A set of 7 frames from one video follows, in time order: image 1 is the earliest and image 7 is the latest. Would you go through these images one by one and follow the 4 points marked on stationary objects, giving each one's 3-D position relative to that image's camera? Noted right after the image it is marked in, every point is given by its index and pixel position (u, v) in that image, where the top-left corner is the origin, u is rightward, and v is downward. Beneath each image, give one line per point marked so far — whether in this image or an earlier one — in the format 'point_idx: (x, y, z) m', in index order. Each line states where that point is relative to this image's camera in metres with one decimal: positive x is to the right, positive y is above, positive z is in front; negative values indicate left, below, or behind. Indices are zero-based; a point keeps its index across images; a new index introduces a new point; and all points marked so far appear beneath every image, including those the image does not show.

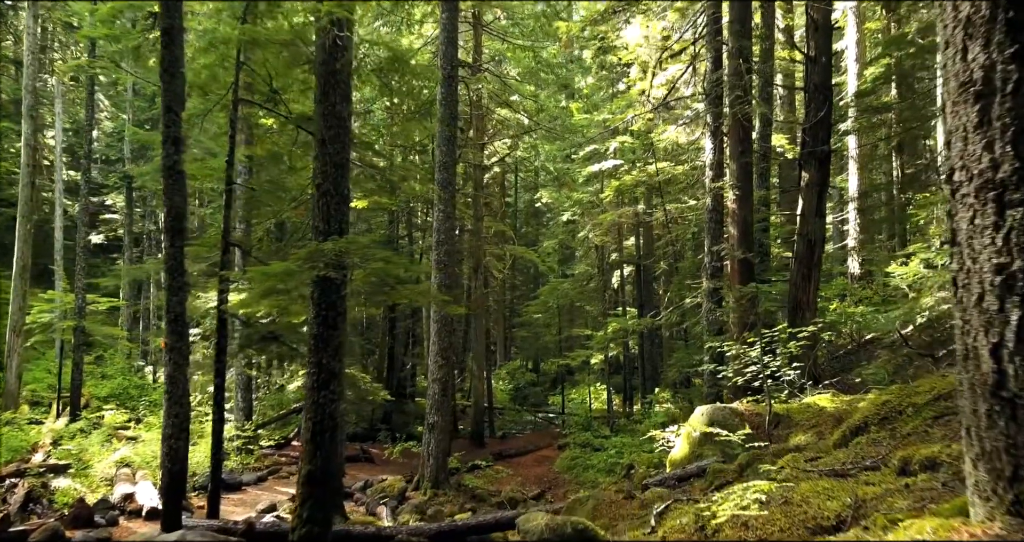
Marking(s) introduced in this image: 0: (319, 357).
0: (-1.5, -0.7, +5.6) m
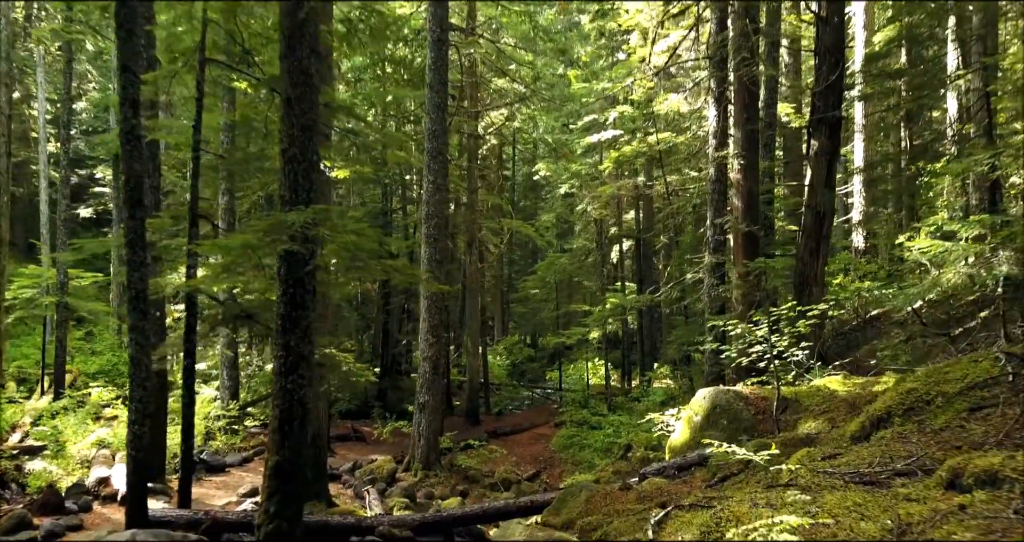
0: (-1.6, -0.5, +5.1) m
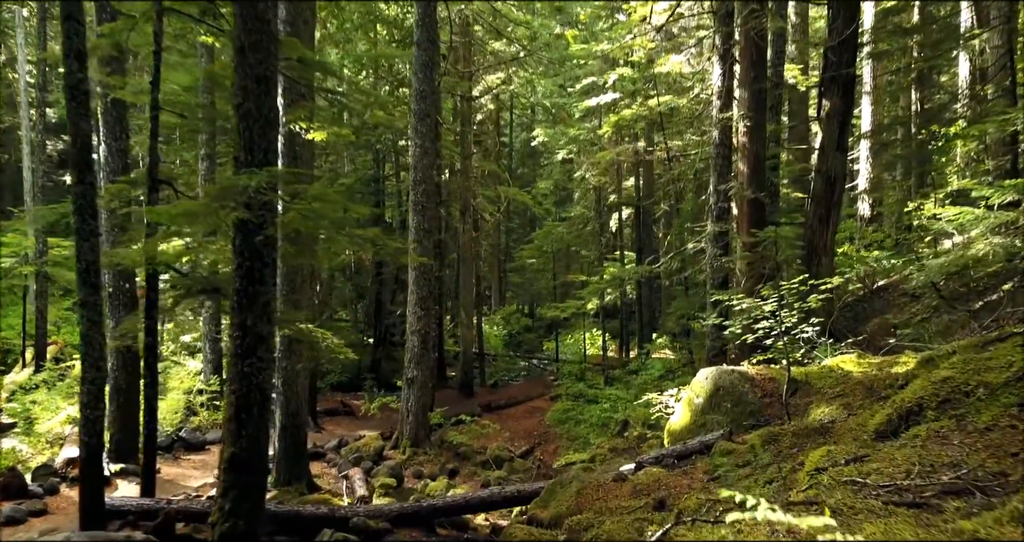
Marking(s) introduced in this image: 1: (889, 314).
0: (-1.7, -0.3, +4.6) m
1: (+5.3, -0.6, +10.2) m
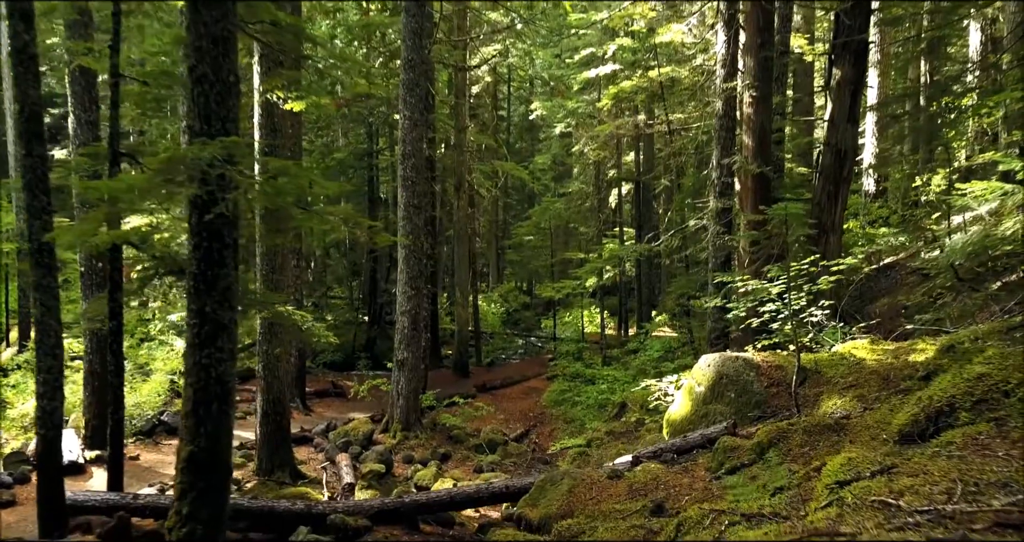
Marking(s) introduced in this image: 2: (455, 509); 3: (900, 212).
0: (-1.8, -0.2, +4.2) m
1: (+5.2, -0.3, +9.8) m
2: (-0.4, -1.9, +5.7) m
3: (+6.9, +1.1, +12.9) m
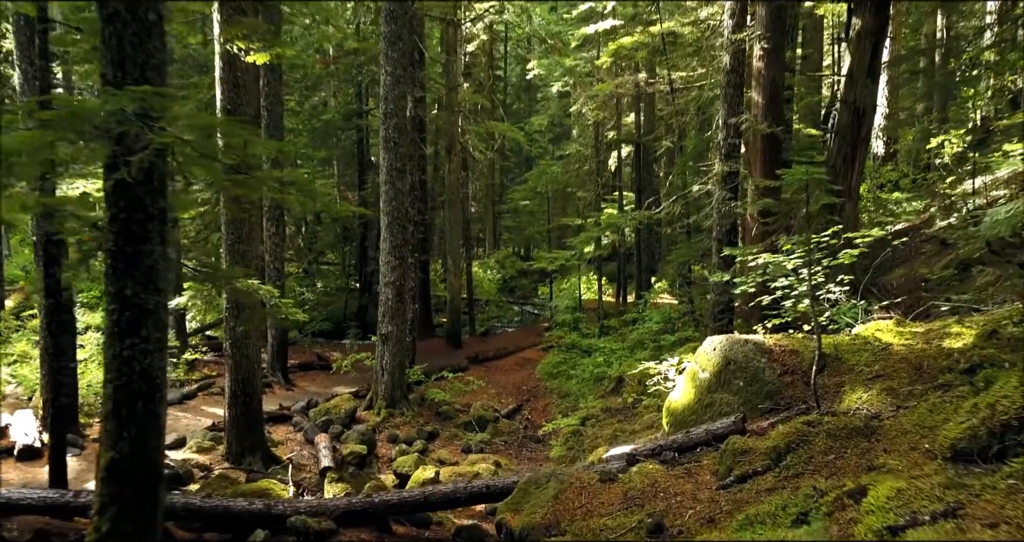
0: (-1.9, -0.1, +3.6) m
1: (+5.1, +0.1, +9.2) m
2: (-0.6, -1.7, +5.1) m
3: (+6.8, +1.6, +12.2) m
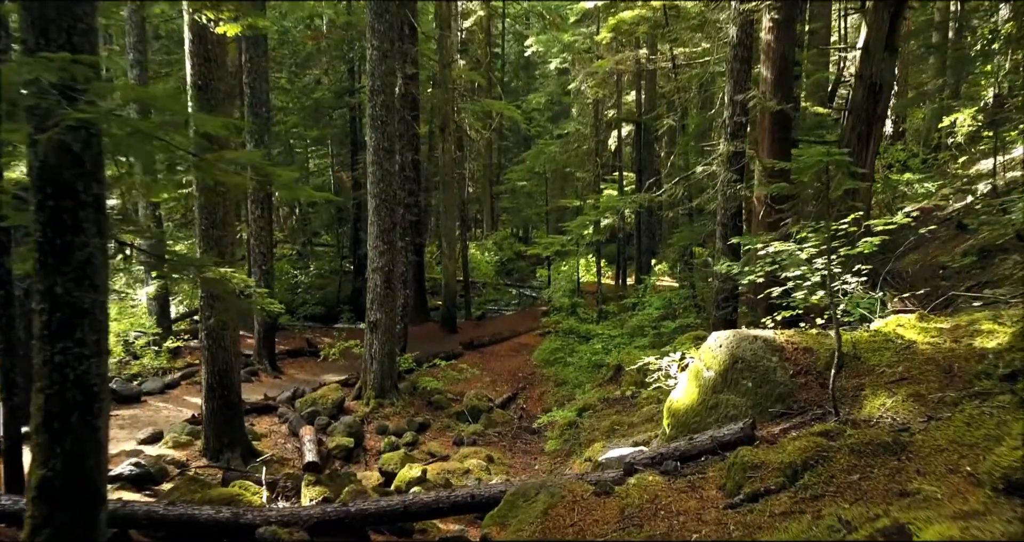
0: (-2.0, 0.0, +3.1) m
1: (+5.0, +0.3, +8.8) m
2: (-0.6, -1.6, +4.7) m
3: (+6.7, +1.9, +11.7) m
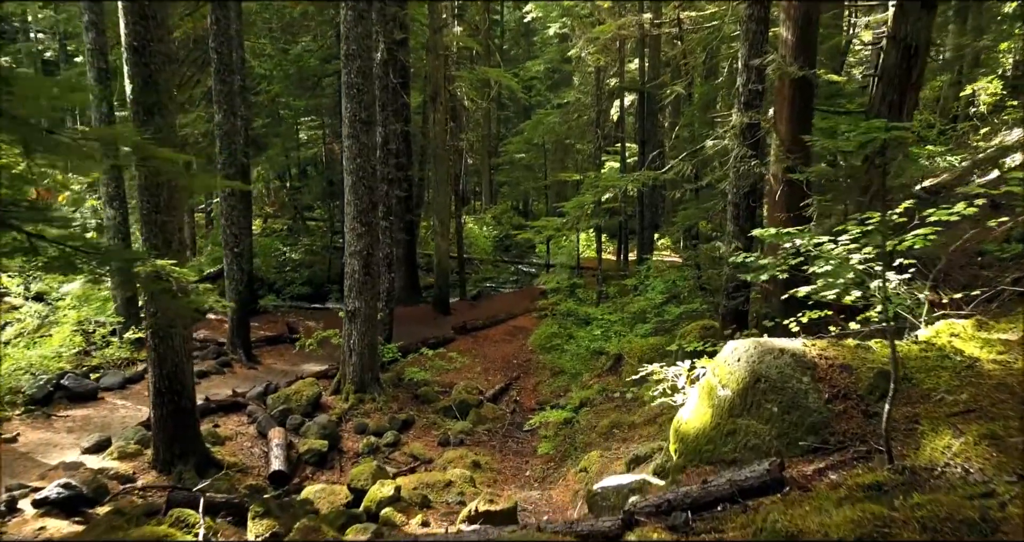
0: (-2.1, -0.1, +2.3) m
1: (+4.9, +0.4, +7.9) m
2: (-0.8, -1.6, +4.0) m
3: (+6.6, +2.1, +10.8) m
